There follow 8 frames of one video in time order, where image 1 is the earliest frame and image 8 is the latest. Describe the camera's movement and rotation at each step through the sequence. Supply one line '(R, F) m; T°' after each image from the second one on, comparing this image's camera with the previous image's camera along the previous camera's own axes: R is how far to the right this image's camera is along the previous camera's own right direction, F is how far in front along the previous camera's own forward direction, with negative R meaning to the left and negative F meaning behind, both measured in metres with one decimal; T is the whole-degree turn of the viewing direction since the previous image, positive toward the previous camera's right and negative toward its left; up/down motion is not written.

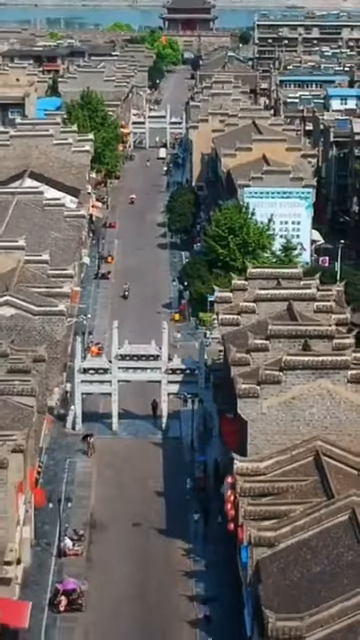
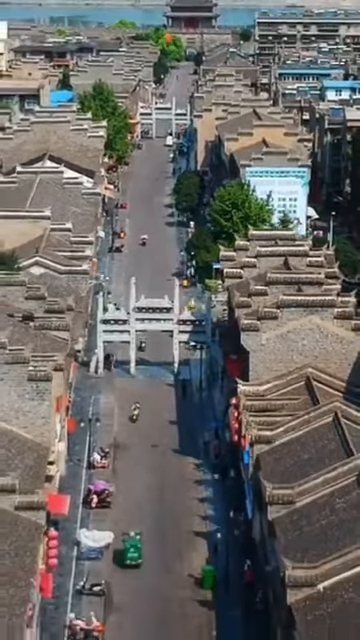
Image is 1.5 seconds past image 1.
(-0.2, -4.1) m; 0°
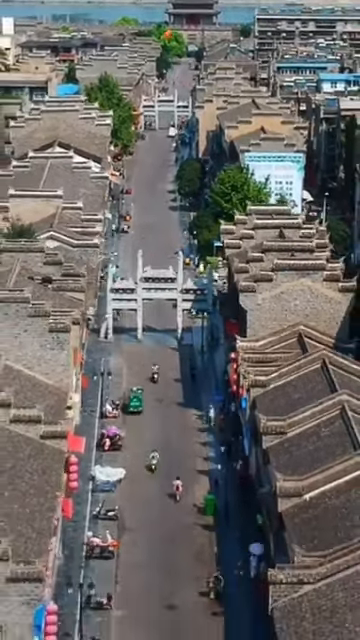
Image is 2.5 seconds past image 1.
(-0.1, -2.8) m; 0°
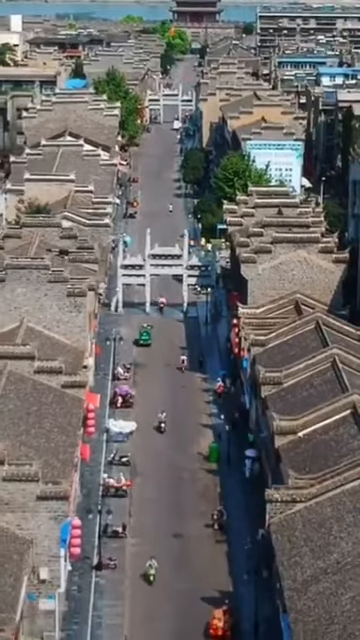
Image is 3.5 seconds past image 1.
(-0.1, -2.5) m; 0°
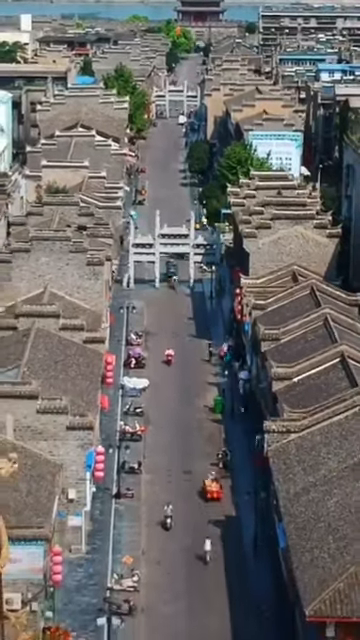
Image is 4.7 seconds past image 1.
(-0.1, -3.1) m; 0°
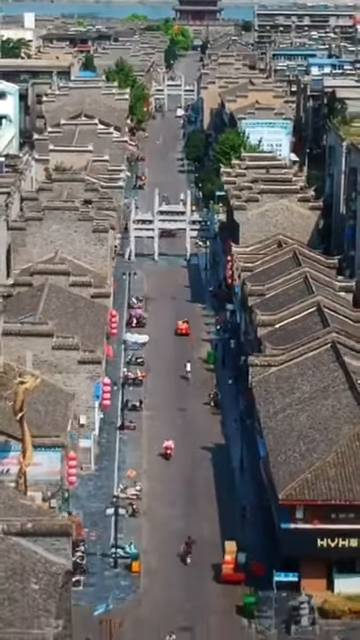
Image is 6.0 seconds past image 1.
(+0.1, -3.7) m; 0°
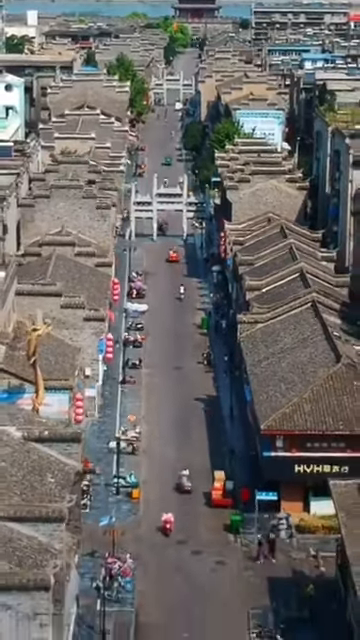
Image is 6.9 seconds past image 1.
(+0.1, -3.0) m; 0°
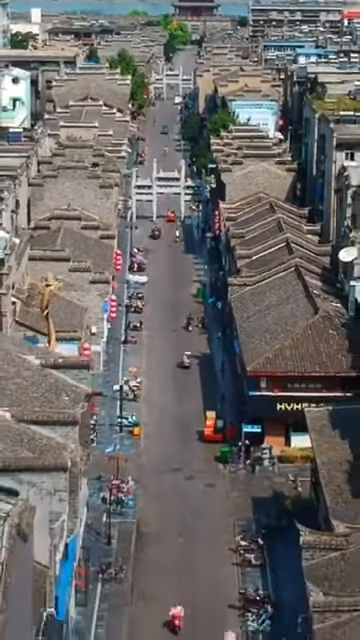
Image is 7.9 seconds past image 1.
(+0.1, -3.3) m; 0°
